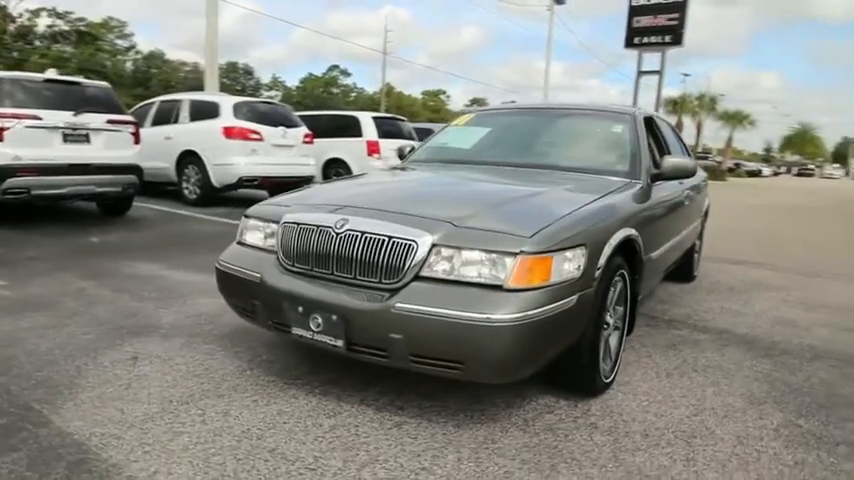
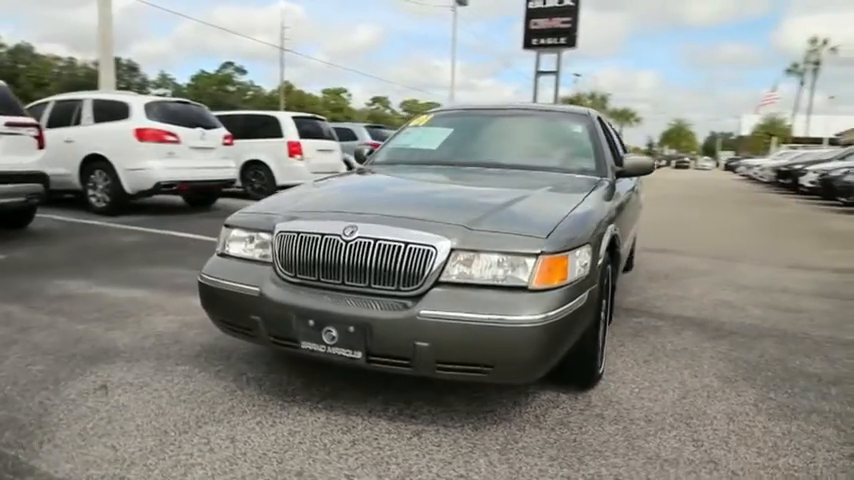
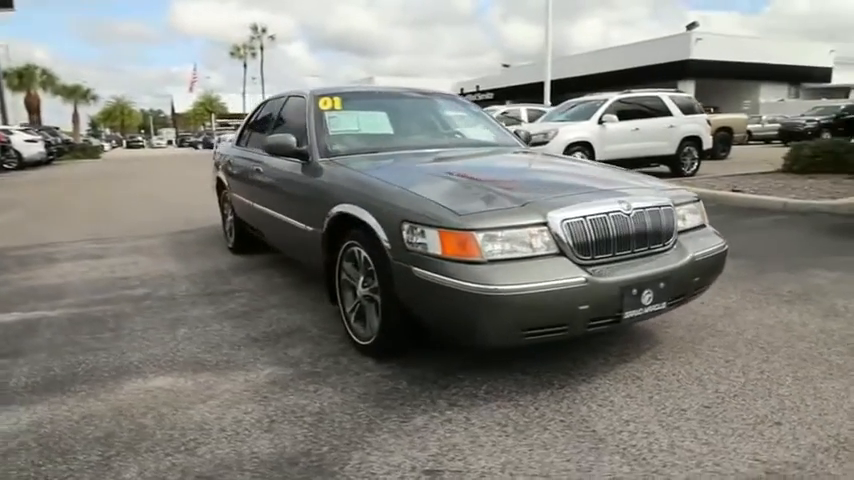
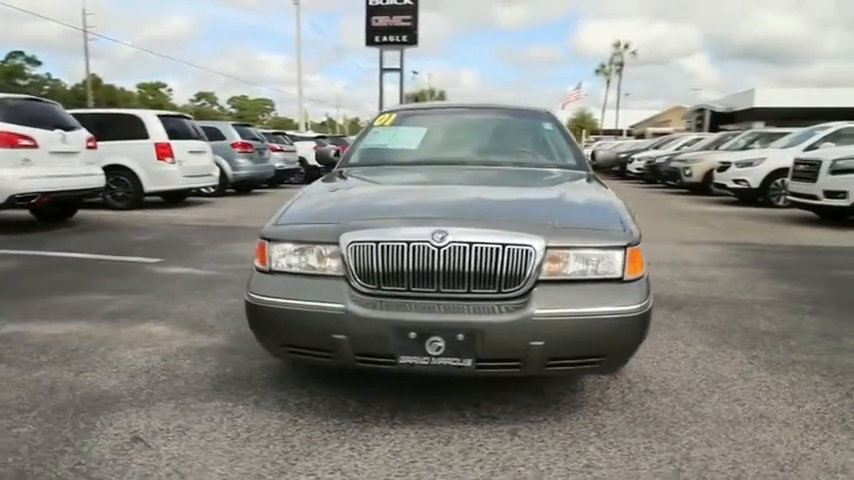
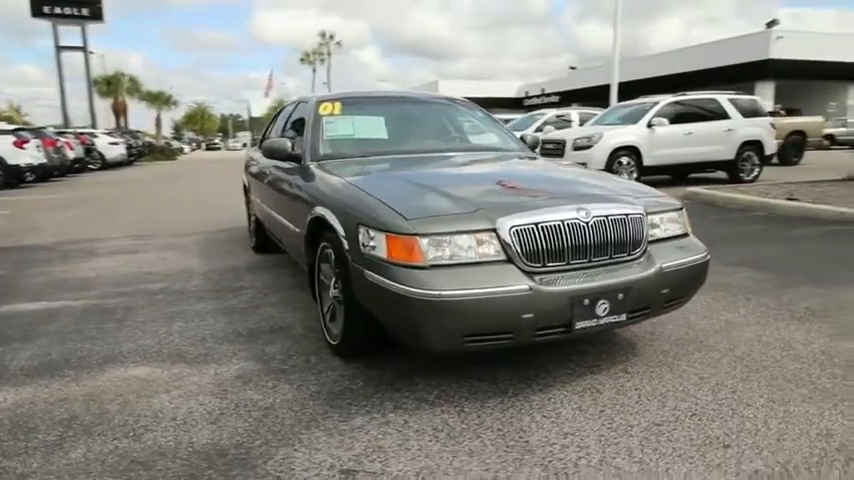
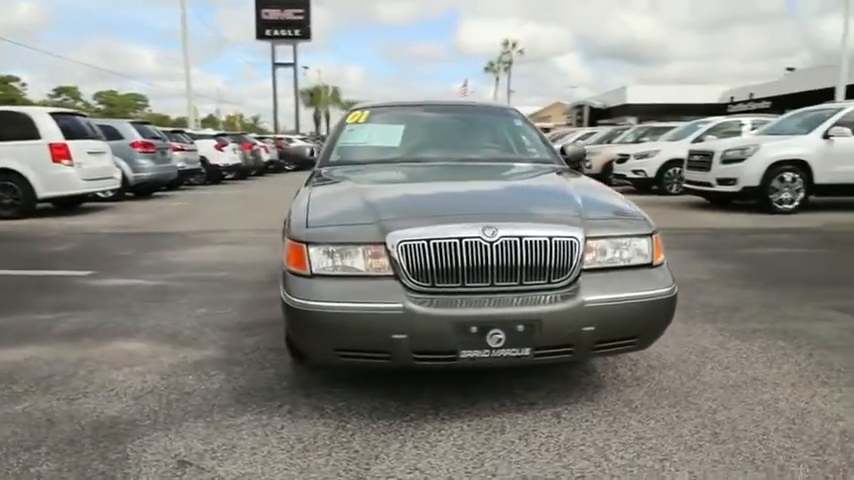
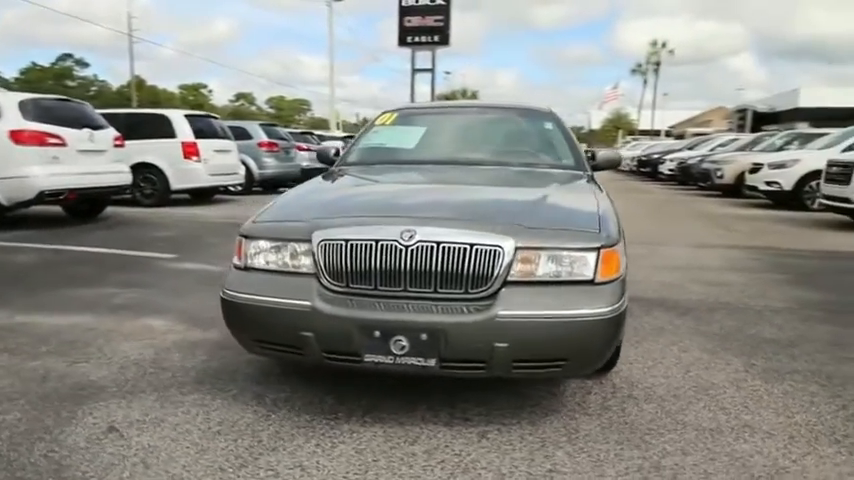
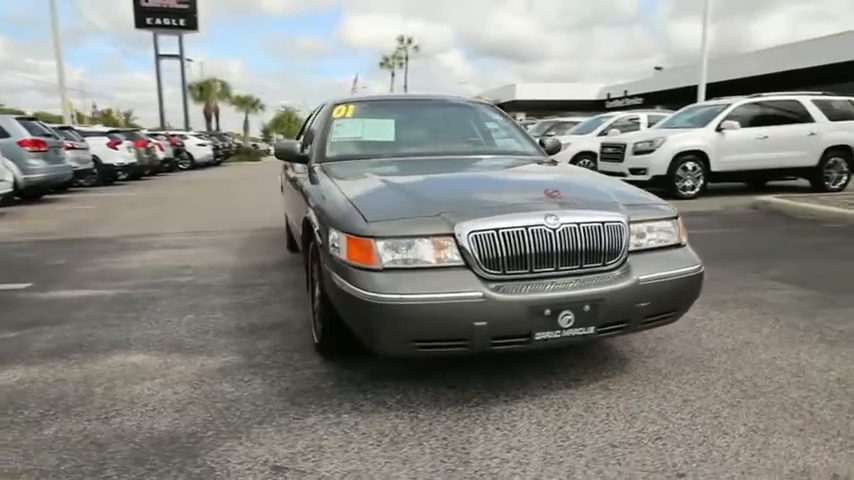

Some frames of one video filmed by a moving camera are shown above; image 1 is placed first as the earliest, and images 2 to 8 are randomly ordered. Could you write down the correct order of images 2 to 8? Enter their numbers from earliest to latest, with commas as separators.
2, 7, 4, 6, 8, 5, 3
